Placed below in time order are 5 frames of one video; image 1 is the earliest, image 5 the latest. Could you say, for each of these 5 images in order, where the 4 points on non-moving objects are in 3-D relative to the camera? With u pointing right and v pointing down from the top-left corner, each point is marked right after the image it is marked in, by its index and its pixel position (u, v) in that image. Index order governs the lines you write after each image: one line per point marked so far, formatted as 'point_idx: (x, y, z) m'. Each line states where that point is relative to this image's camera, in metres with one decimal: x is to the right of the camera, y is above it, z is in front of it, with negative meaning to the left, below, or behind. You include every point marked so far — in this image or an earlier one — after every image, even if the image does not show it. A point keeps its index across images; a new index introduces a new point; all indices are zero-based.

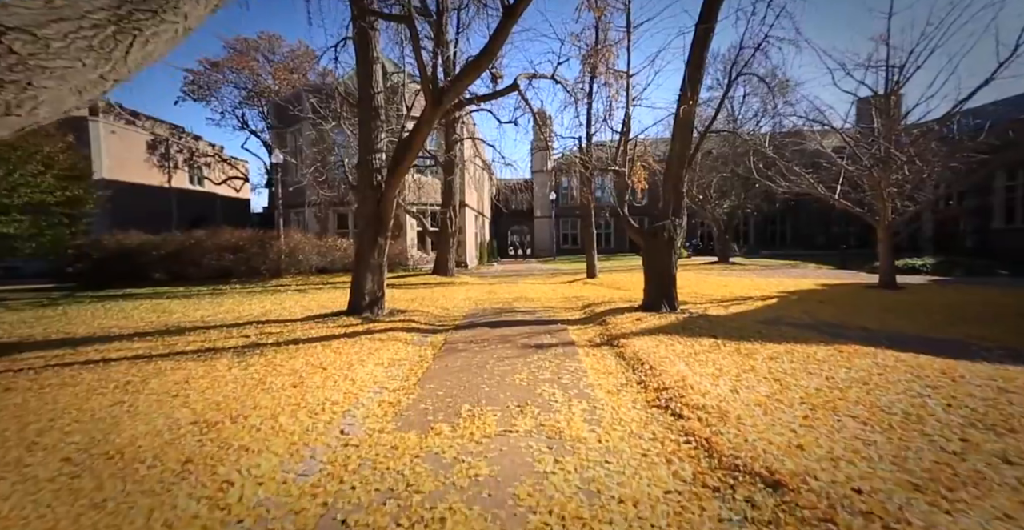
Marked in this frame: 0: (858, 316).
0: (+6.6, -1.0, +8.8) m
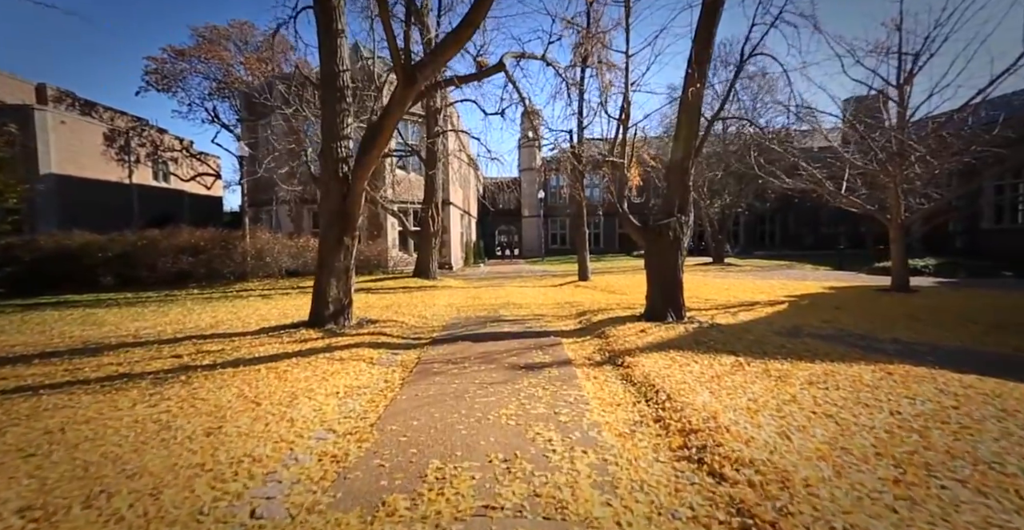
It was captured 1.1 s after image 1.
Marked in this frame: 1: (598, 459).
0: (+6.4, -1.0, +7.9) m
1: (+0.6, -1.4, +3.4) m
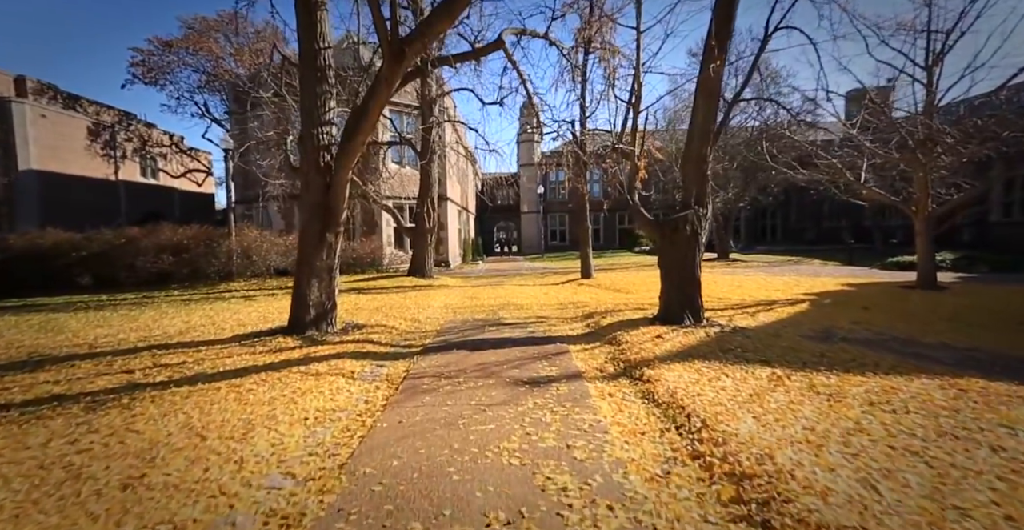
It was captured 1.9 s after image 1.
0: (+6.4, -1.0, +7.1) m
1: (+0.7, -1.4, +2.6) m
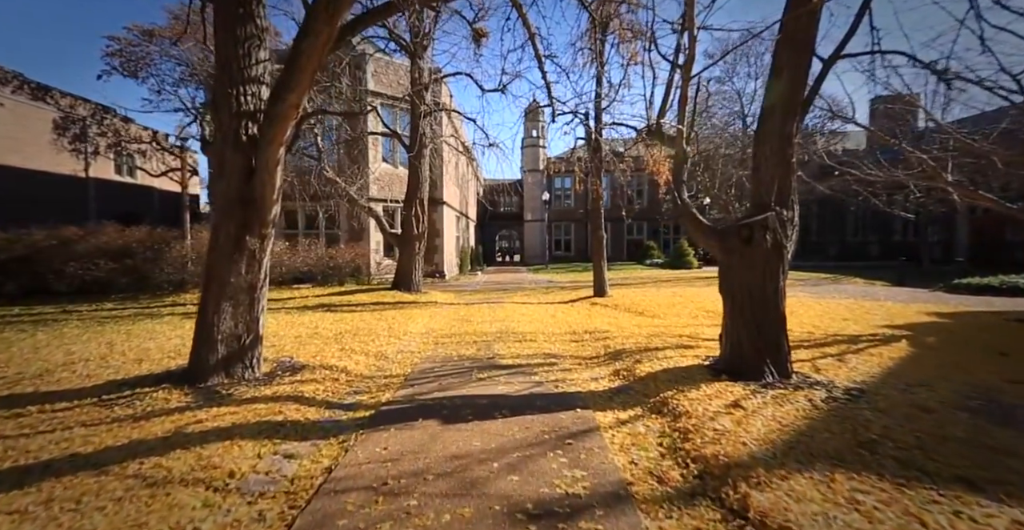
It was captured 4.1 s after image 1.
0: (+6.3, -1.3, +4.7) m
1: (+0.6, -1.6, +0.2) m
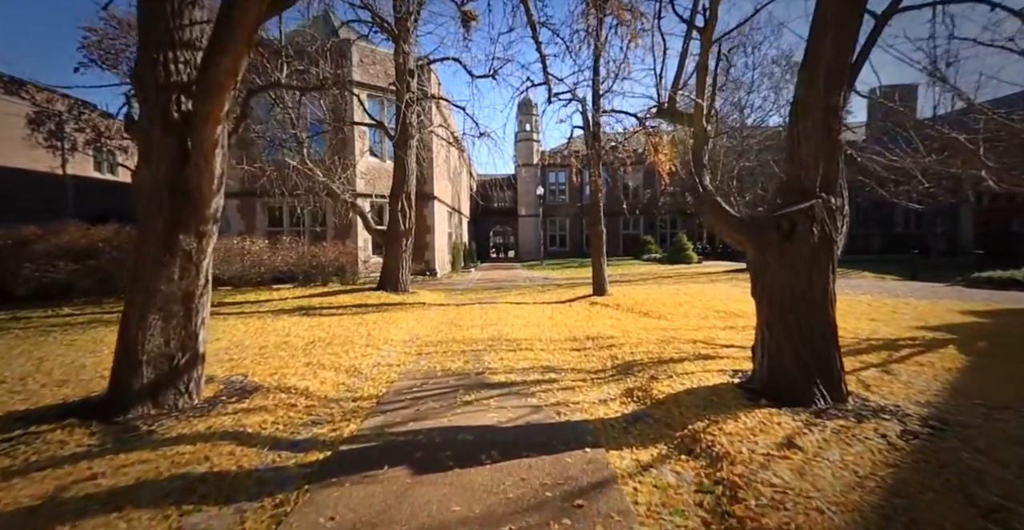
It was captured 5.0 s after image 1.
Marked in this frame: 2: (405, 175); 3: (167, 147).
0: (+6.3, -1.3, +3.9) m
1: (+0.6, -1.6, -0.7) m
2: (-3.2, +2.7, +14.0) m
3: (-3.2, +1.1, +4.3) m
